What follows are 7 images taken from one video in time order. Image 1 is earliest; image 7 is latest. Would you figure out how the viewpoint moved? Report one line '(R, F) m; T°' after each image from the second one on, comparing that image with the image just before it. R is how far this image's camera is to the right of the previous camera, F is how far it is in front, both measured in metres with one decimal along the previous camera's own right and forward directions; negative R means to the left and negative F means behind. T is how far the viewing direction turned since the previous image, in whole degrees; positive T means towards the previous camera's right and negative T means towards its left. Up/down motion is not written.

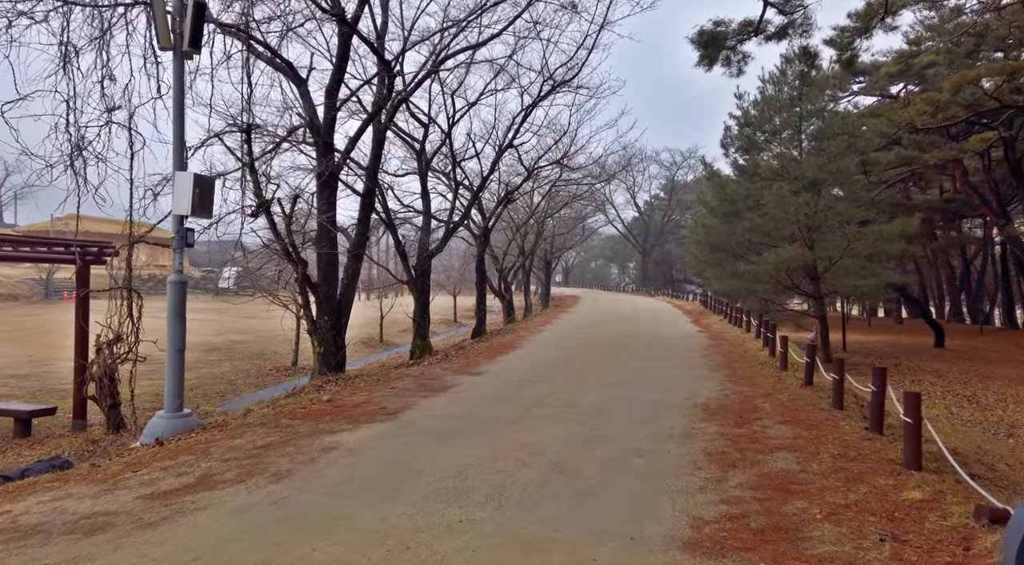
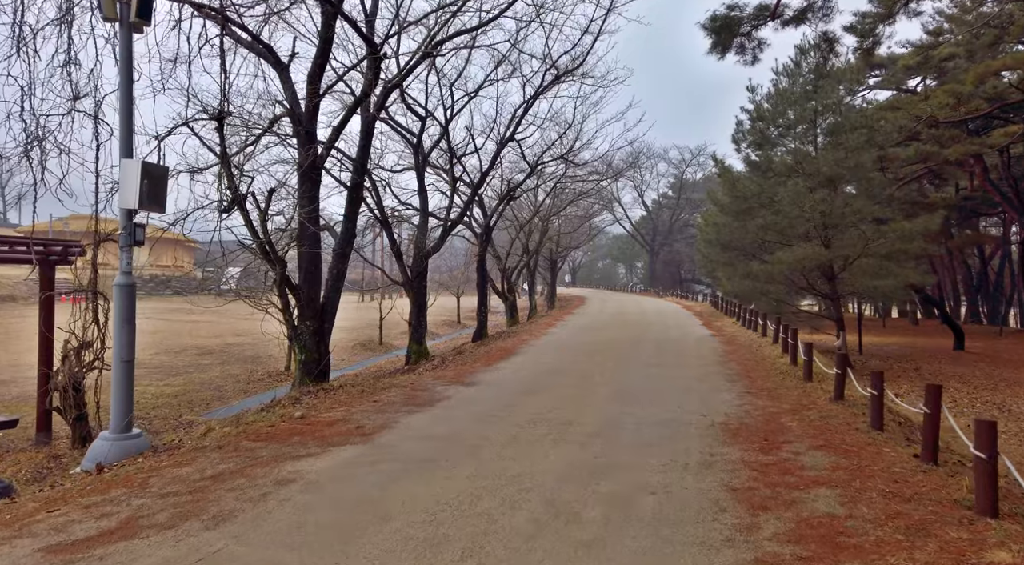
(+0.1, +0.9) m; -1°
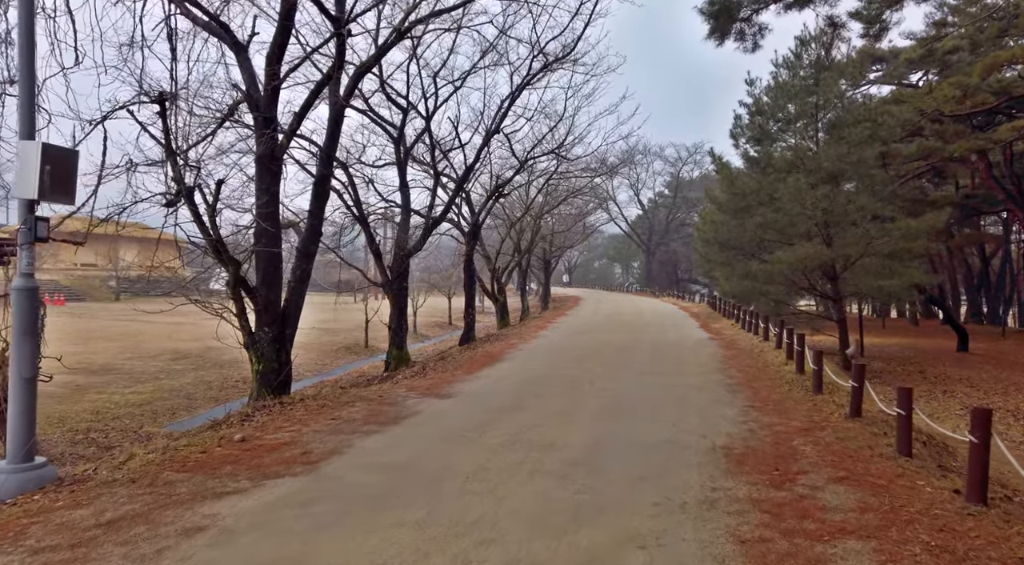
(+0.2, +0.9) m; 0°
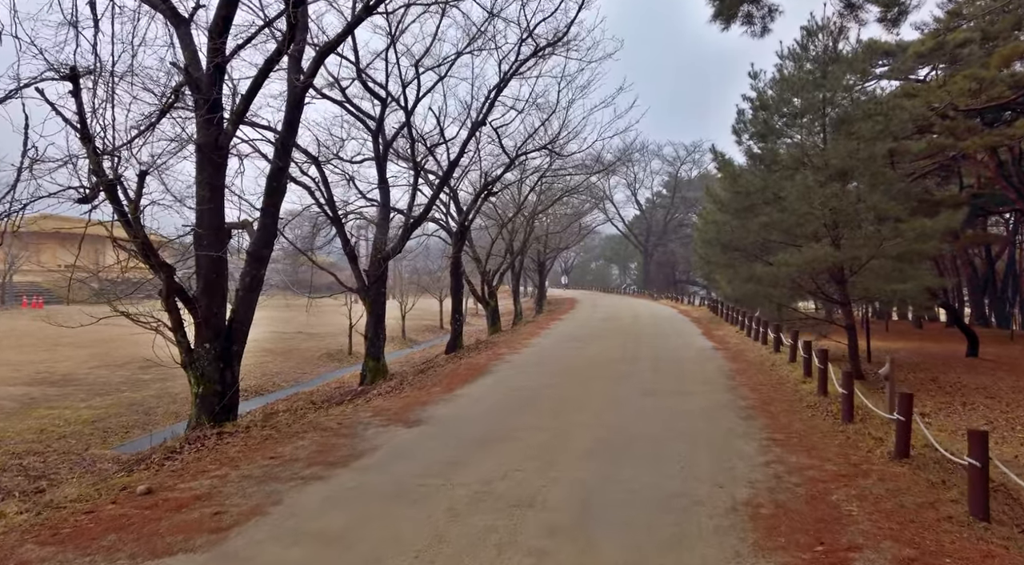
(+0.2, +1.2) m; 0°
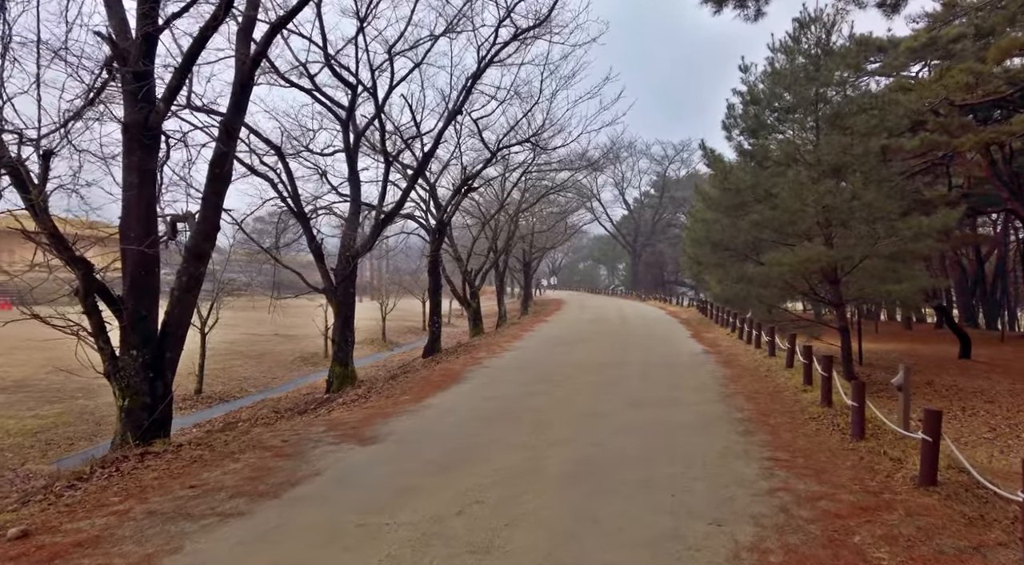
(+0.2, +0.9) m; +1°
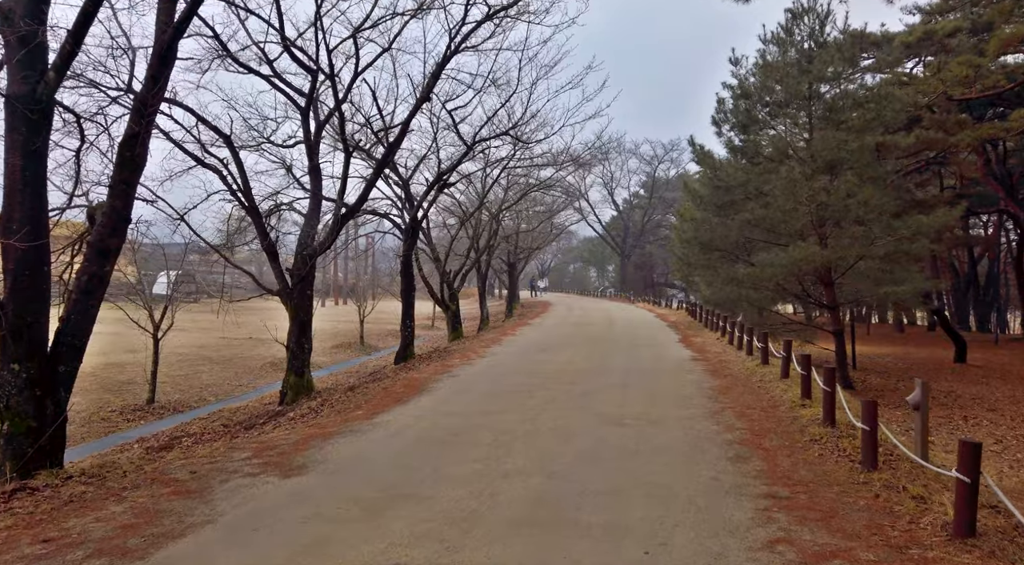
(+0.3, +1.0) m; +1°
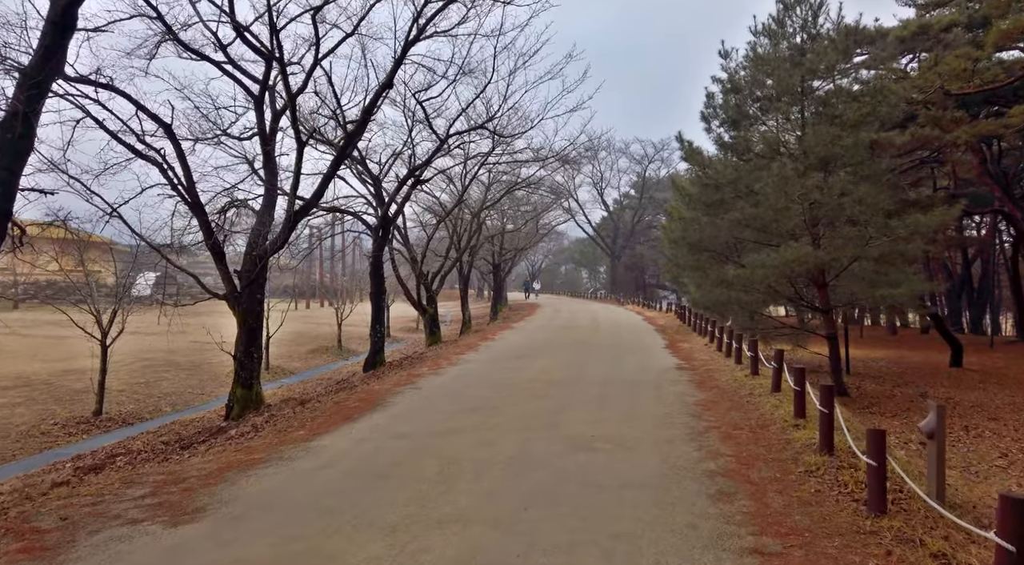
(+0.4, +0.9) m; +1°
